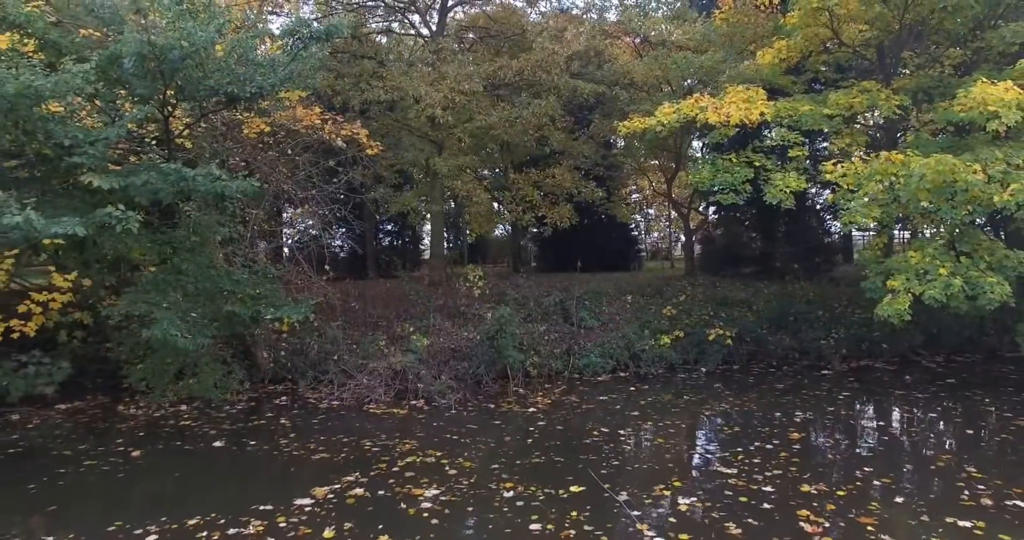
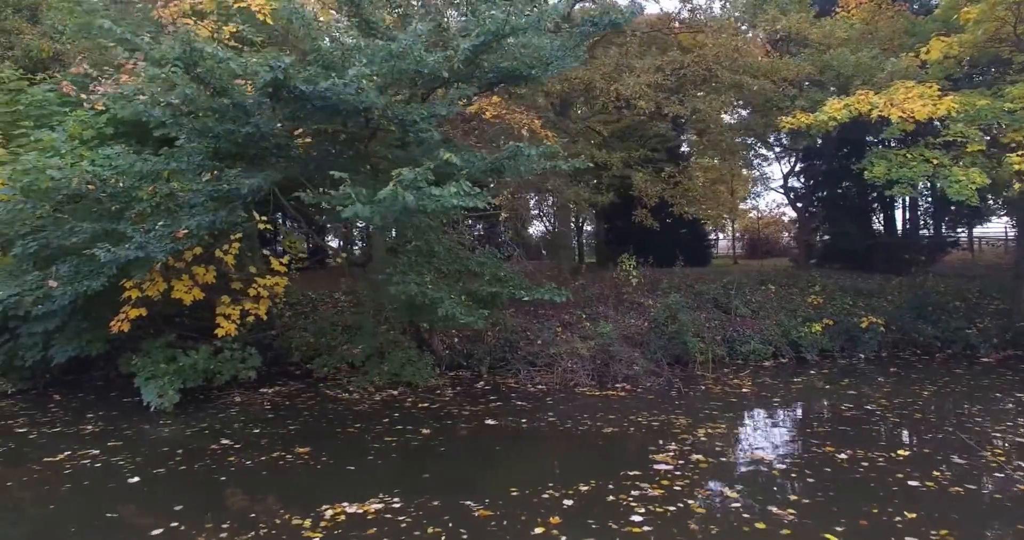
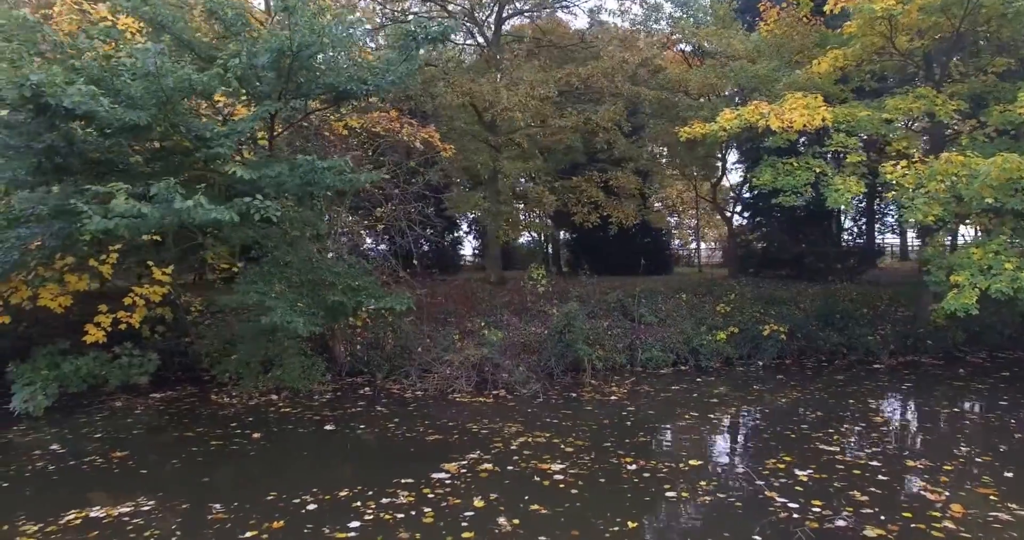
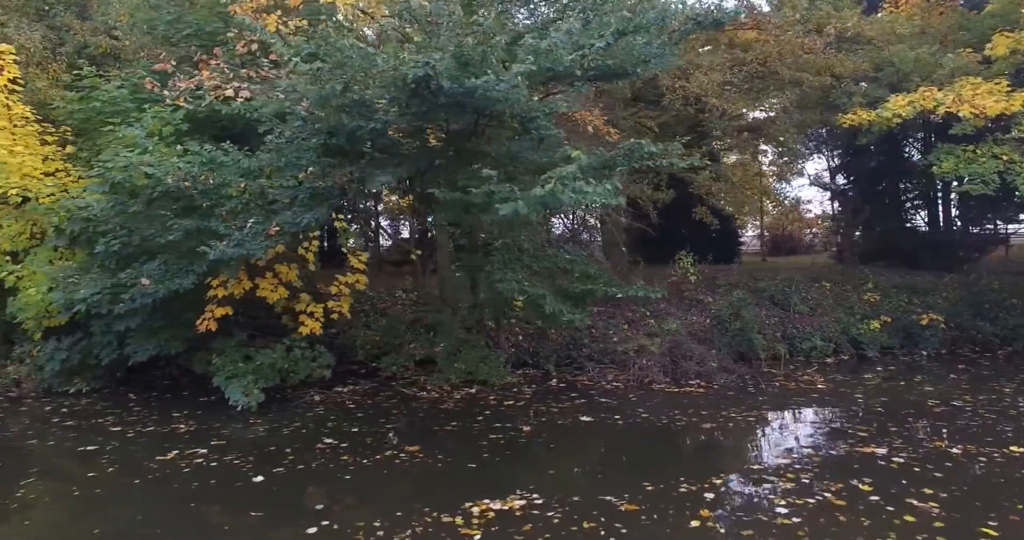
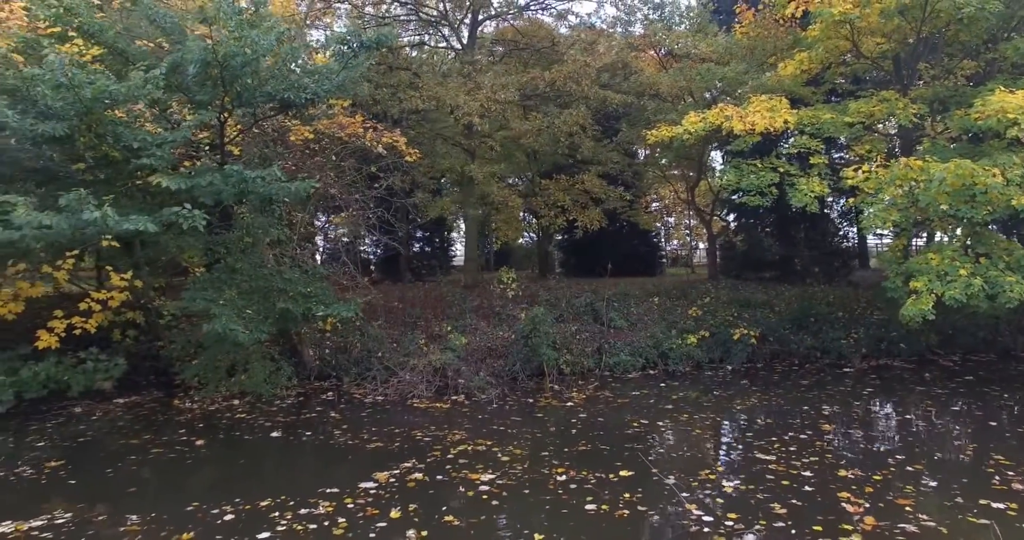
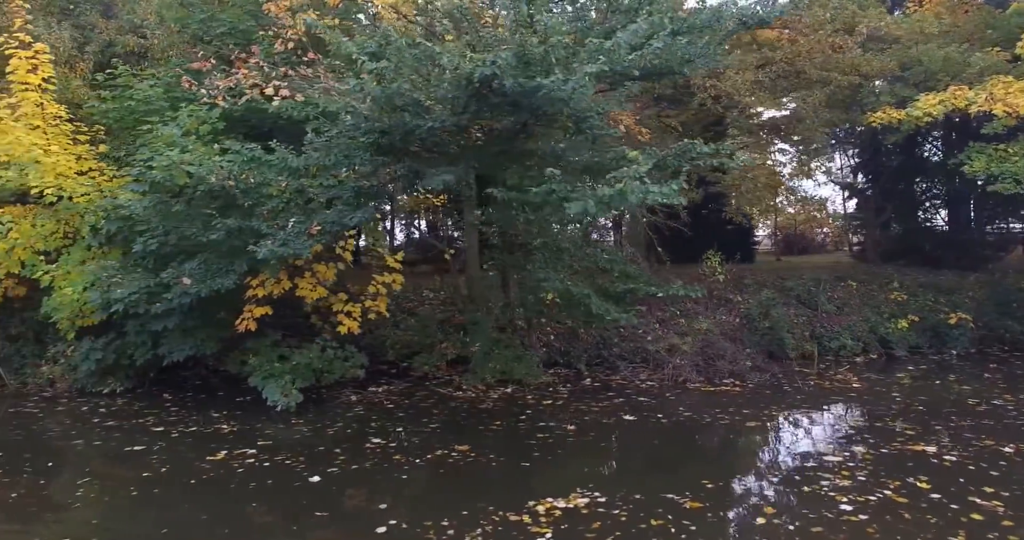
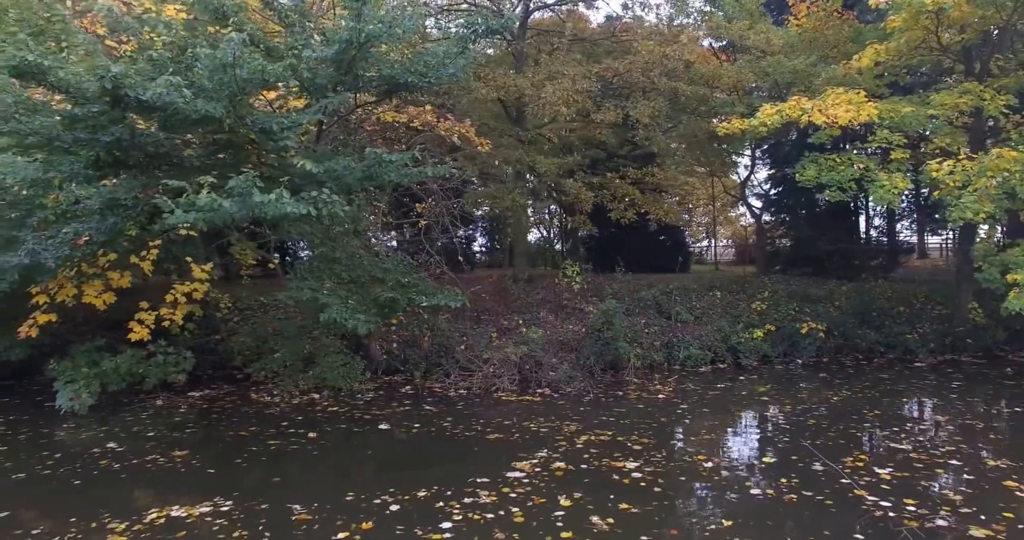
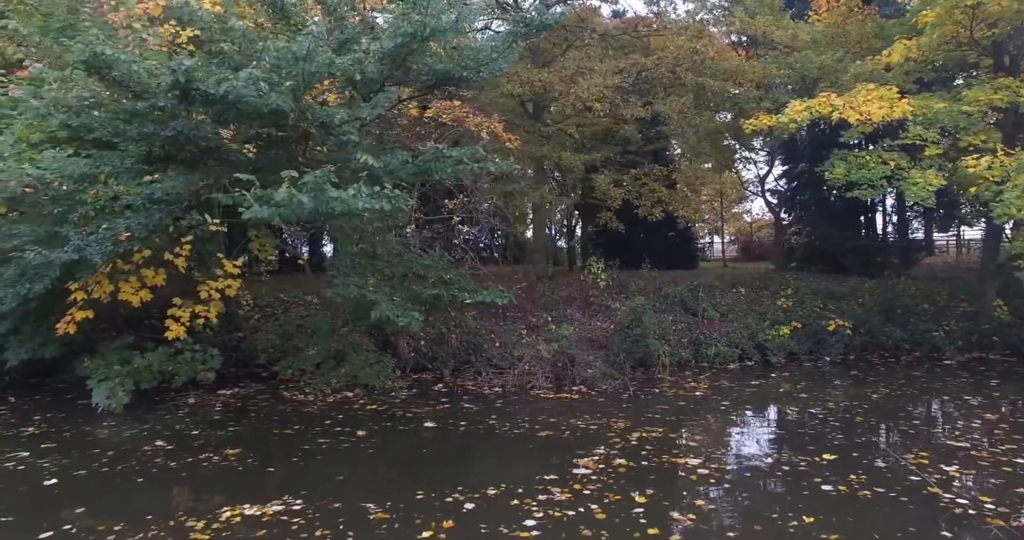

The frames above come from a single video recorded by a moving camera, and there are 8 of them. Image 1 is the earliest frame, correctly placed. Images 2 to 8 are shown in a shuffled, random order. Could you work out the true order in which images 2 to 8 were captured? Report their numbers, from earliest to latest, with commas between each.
5, 3, 7, 8, 2, 4, 6
